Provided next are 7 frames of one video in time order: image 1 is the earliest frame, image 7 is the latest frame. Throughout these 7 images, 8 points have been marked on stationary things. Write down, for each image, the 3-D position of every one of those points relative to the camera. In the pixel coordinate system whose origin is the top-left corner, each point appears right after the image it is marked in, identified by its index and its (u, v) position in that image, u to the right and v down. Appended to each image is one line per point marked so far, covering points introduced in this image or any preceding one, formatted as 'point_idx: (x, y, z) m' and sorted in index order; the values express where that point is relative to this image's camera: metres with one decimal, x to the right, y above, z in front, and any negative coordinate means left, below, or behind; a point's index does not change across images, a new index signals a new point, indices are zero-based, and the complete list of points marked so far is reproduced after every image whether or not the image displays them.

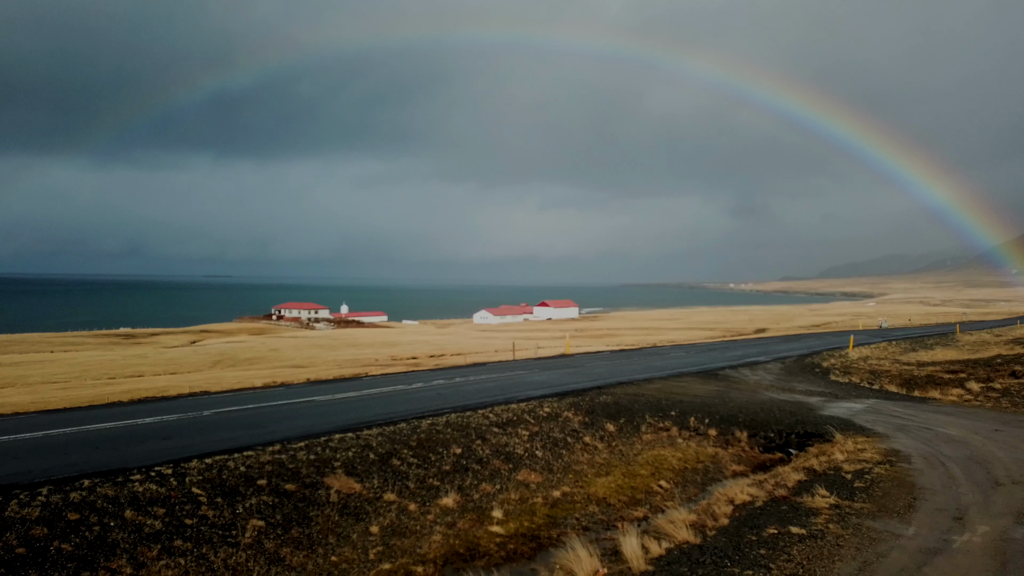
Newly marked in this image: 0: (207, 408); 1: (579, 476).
0: (-10.1, -4.0, +19.2) m
1: (+1.8, -4.8, +14.6) m
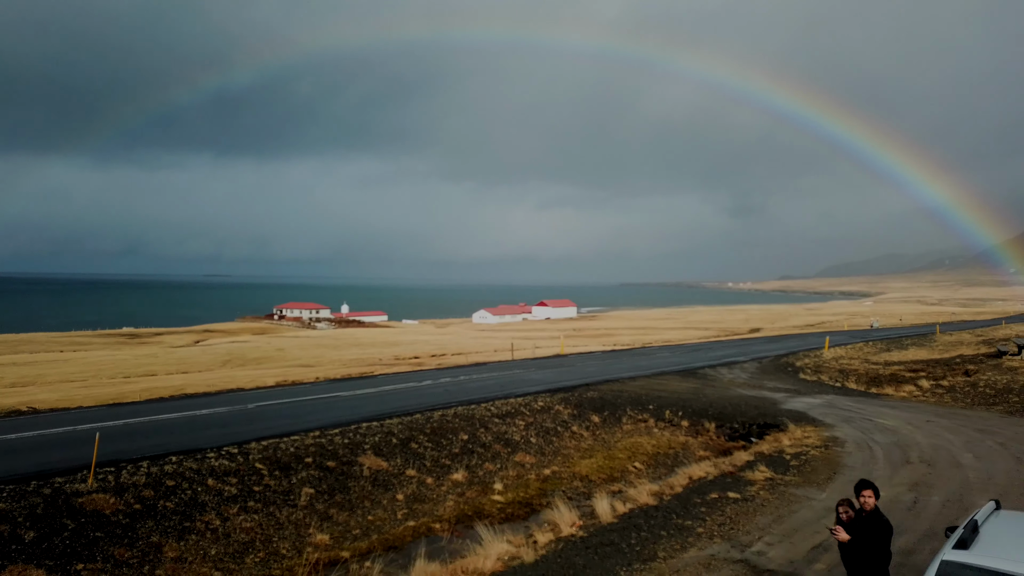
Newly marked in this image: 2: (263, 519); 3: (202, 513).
0: (-10.2, -4.4, +22.0) m
1: (+1.7, -5.2, +17.4) m
2: (-5.4, -4.9, +12.2) m
3: (-6.5, -4.7, +11.9) m
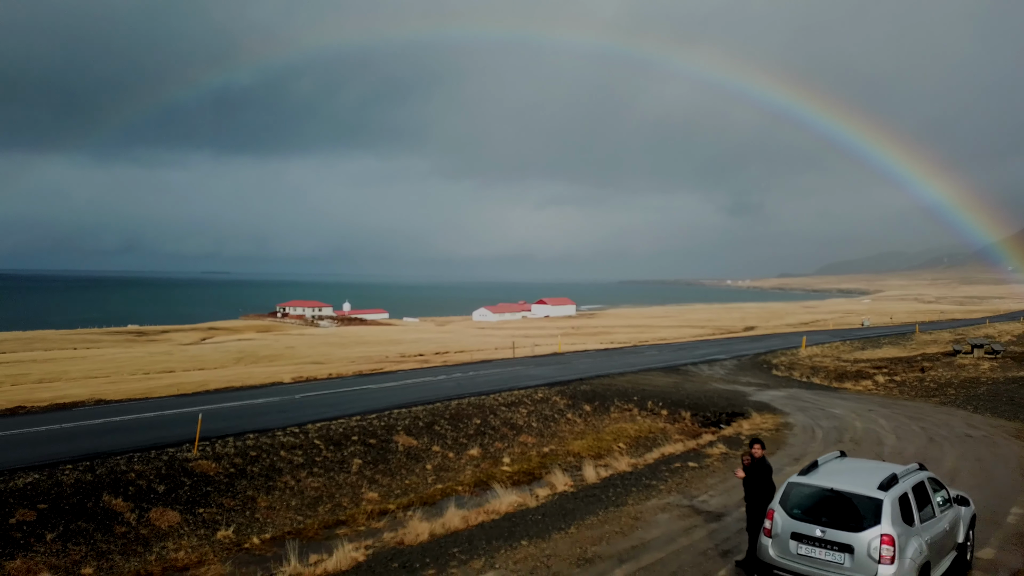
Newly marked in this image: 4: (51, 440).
0: (-10.0, -4.7, +25.5) m
1: (+1.9, -5.6, +21.0) m
2: (-5.2, -5.3, +15.7) m
3: (-6.3, -5.1, +15.5) m
4: (-12.9, -4.4, +16.2) m
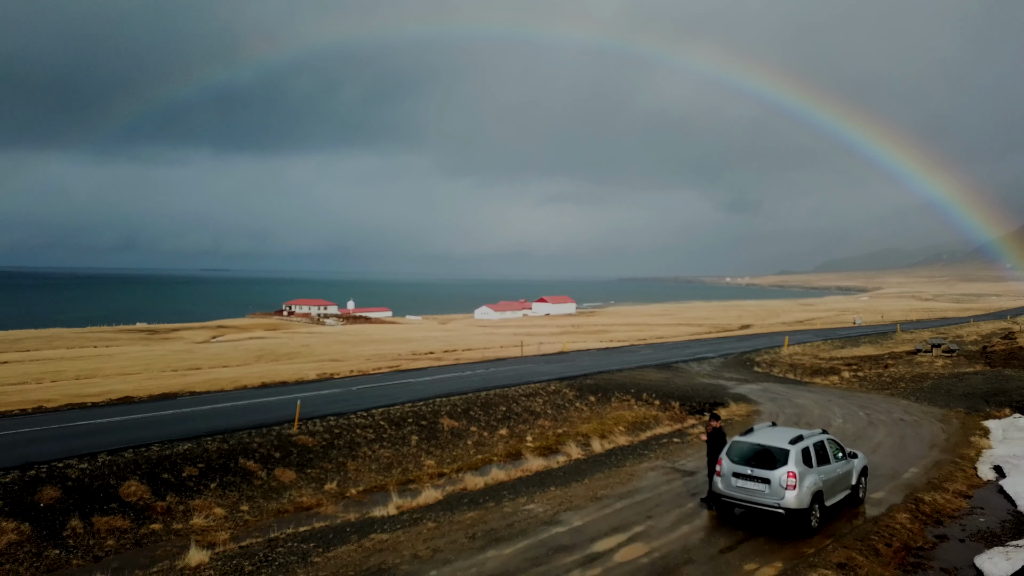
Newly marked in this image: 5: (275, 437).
0: (-9.2, -5.2, +30.2) m
1: (+2.8, -6.1, +25.7) m
2: (-4.3, -5.9, +20.4) m
3: (-5.4, -5.6, +20.2) m
4: (-12.0, -5.0, +20.9) m
5: (-8.1, -5.1, +19.5) m
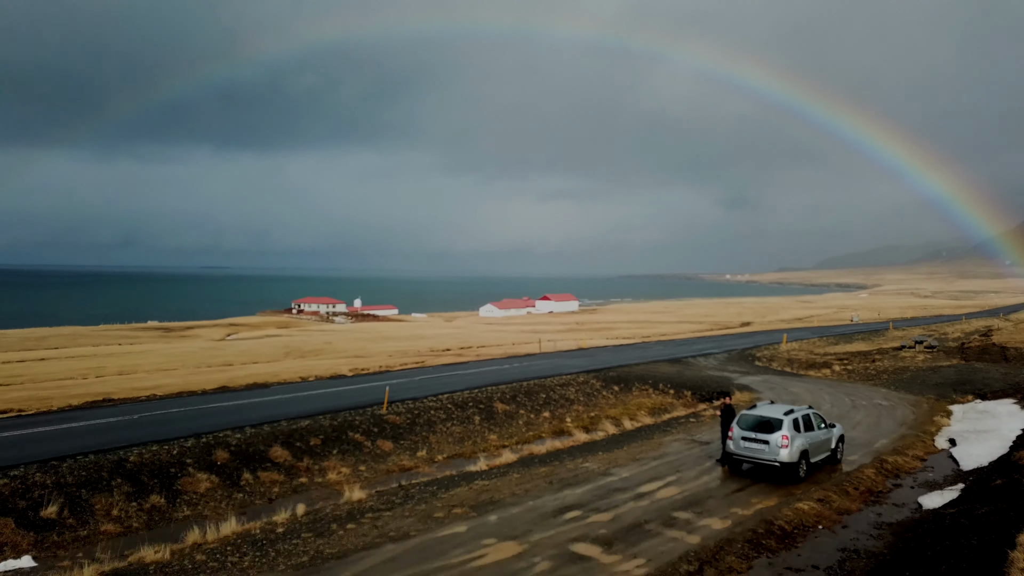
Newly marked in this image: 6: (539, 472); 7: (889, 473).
0: (-7.1, -5.5, +34.9) m
1: (+4.8, -6.4, +30.4) m
2: (-2.2, -6.2, +25.1) m
3: (-3.4, -6.0, +24.8) m
4: (-10.0, -5.3, +25.5) m
5: (-6.0, -5.5, +24.2) m
6: (+0.9, -6.1, +19.0) m
7: (+12.8, -6.3, +19.3) m
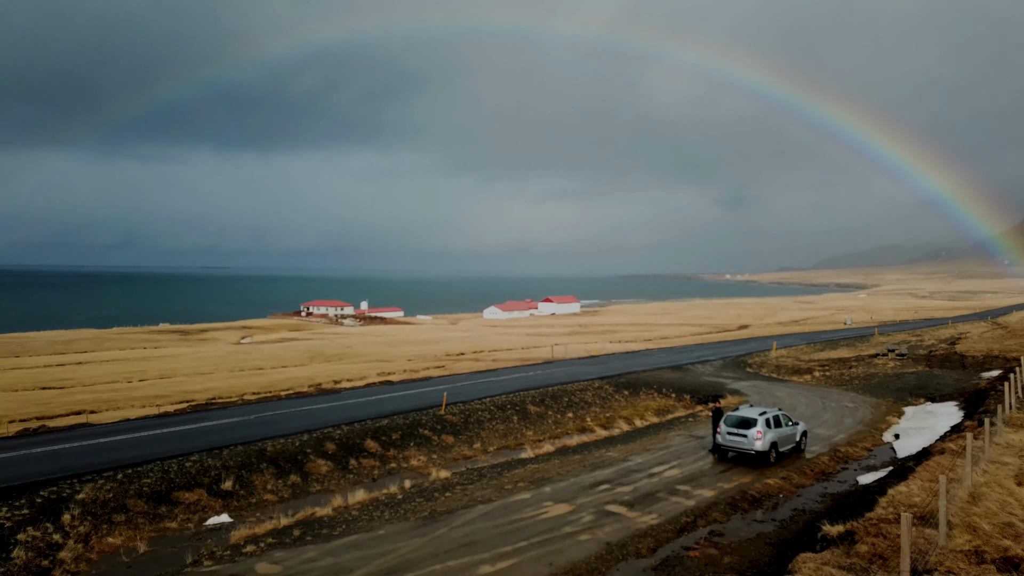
0: (-5.3, -6.9, +40.9) m
1: (+6.6, -7.8, +36.4) m
2: (-0.4, -7.6, +31.1) m
3: (-1.5, -7.3, +30.9) m
4: (-8.1, -6.7, +31.6) m
5: (-4.2, -6.8, +30.2) m
6: (+2.7, -7.5, +25.0) m
7: (+14.6, -7.6, +25.3) m
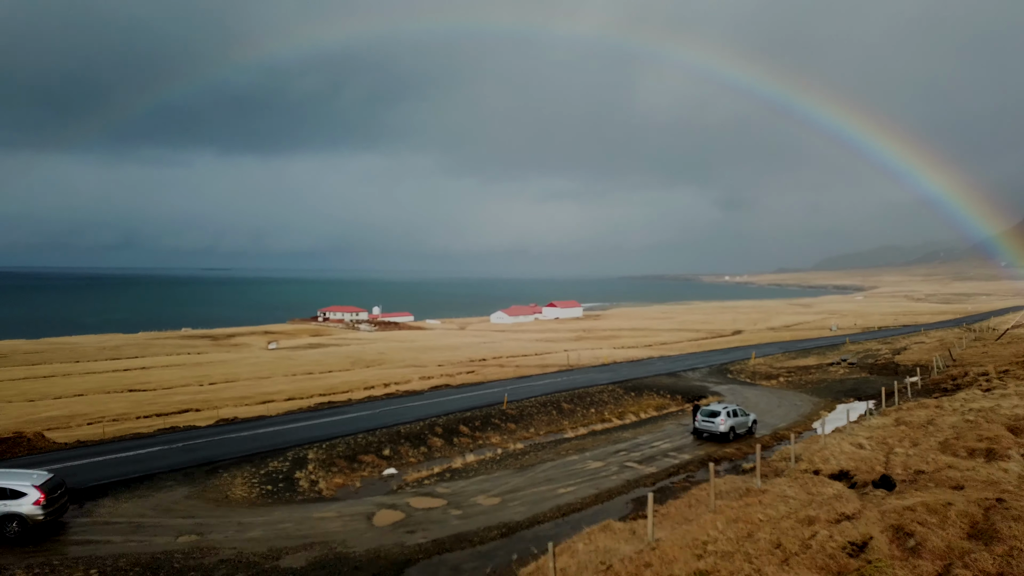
0: (-2.1, -9.4, +53.7) m
1: (+9.8, -10.2, +49.2) m
2: (+2.8, -10.0, +44.0) m
3: (+1.6, -9.8, +43.7) m
4: (-5.0, -9.2, +44.4) m
5: (-1.0, -9.3, +43.0) m
6: (+5.9, -10.0, +37.8) m
7: (+17.8, -10.1, +38.1) m
